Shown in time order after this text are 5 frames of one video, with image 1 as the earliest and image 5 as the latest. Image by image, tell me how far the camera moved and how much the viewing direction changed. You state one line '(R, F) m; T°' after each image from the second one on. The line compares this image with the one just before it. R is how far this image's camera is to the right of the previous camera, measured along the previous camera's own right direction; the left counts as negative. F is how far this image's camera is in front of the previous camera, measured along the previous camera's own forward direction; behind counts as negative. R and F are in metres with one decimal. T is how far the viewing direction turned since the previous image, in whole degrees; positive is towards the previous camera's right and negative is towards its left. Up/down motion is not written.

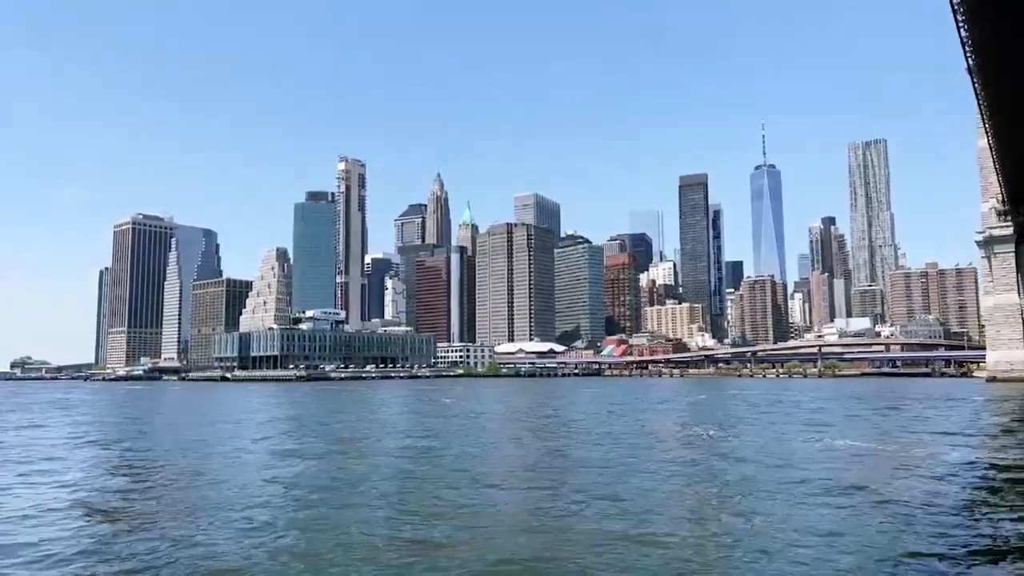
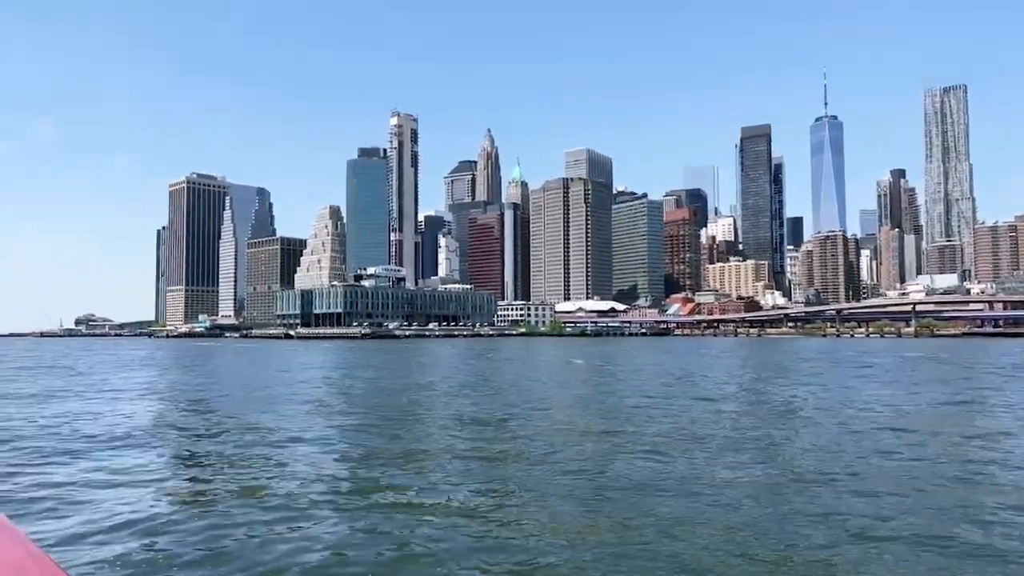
(-2.0, +3.4) m; -3°
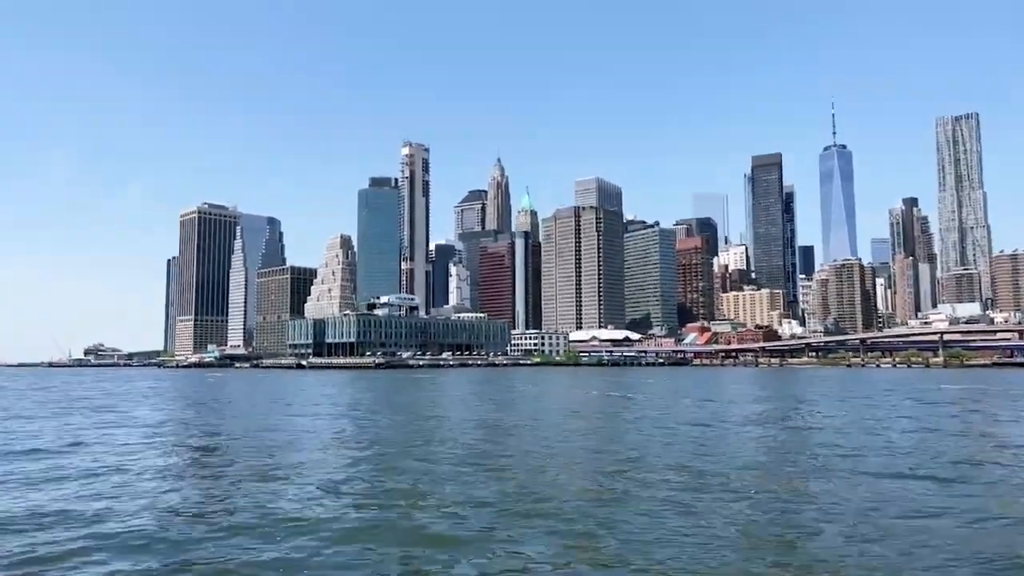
(-0.8, +1.2) m; -1°
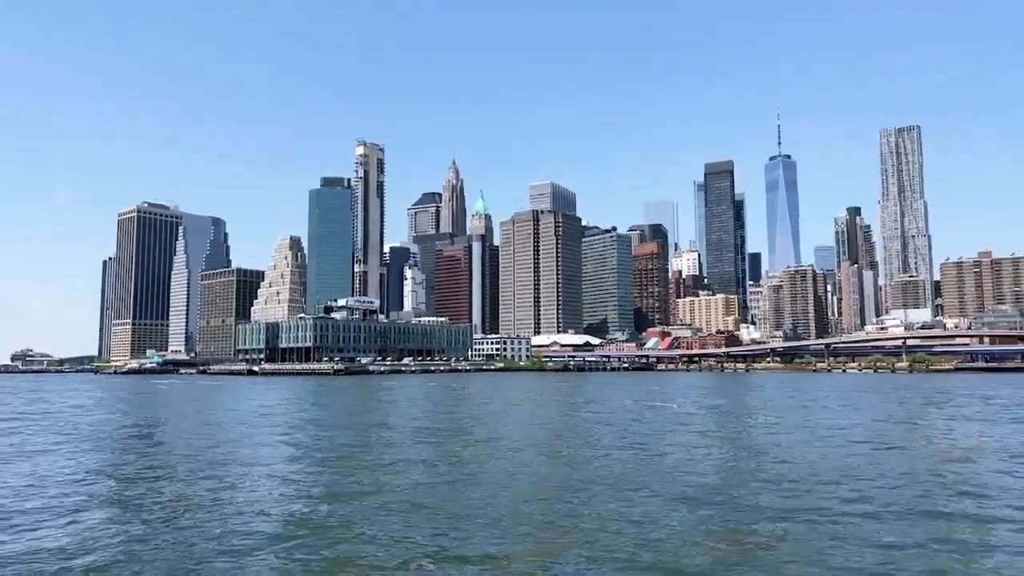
(-2.1, +1.0) m; +4°
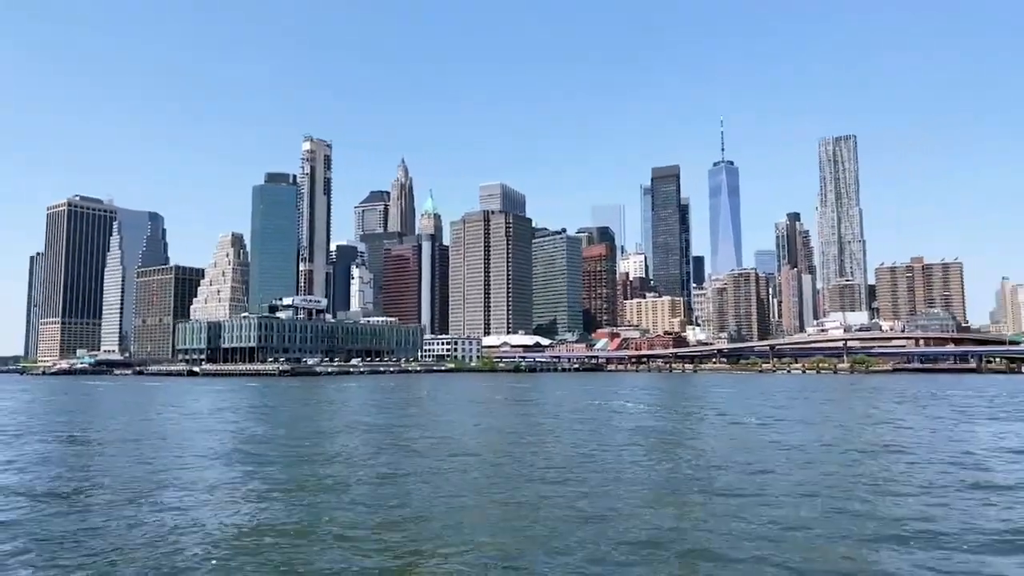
(-0.9, -0.8) m; +4°
